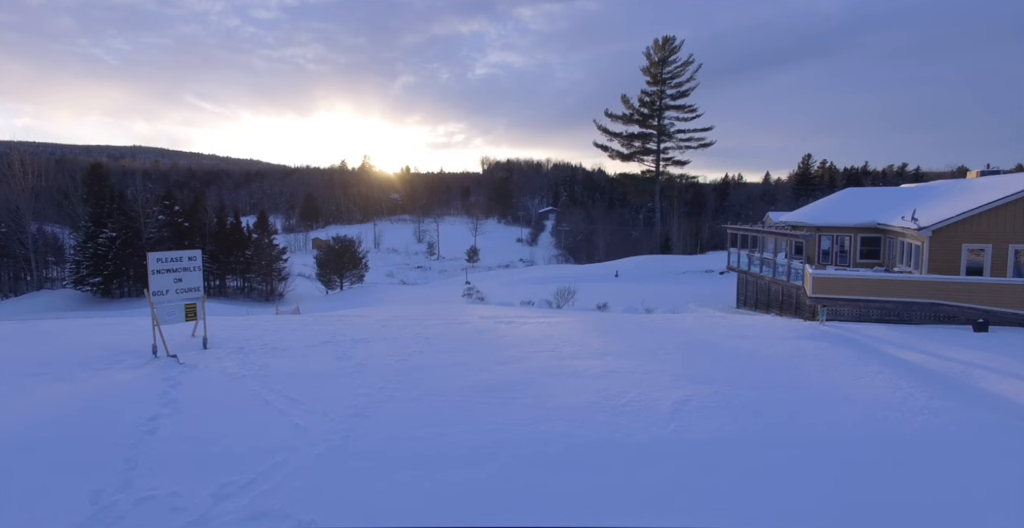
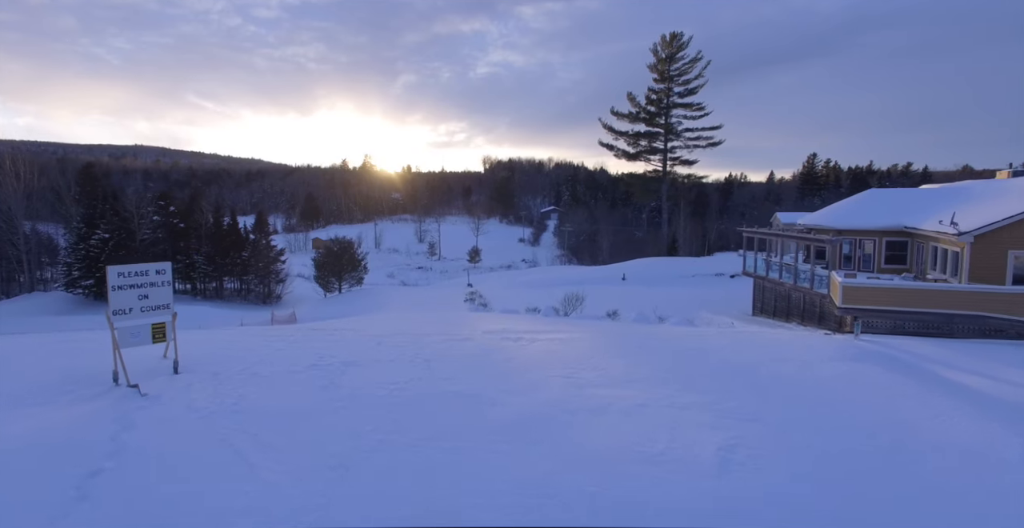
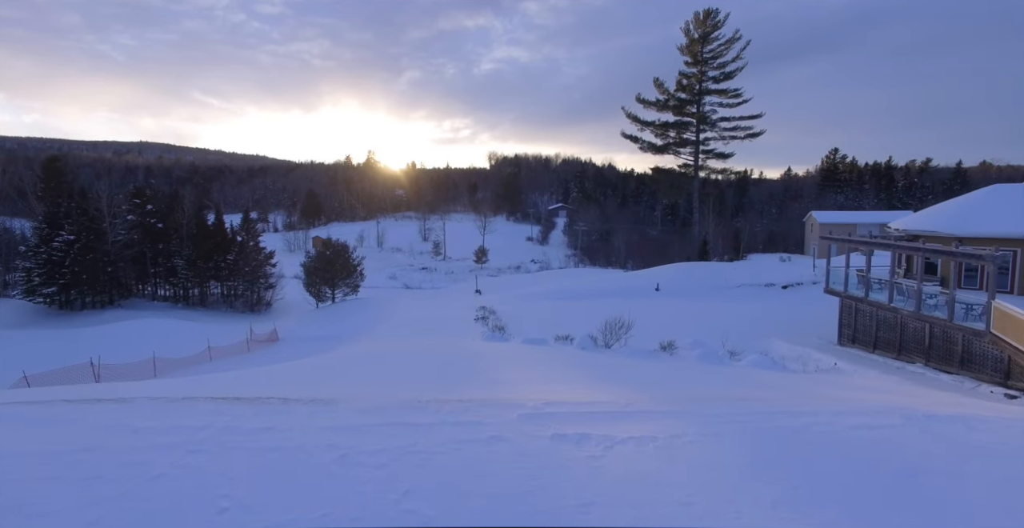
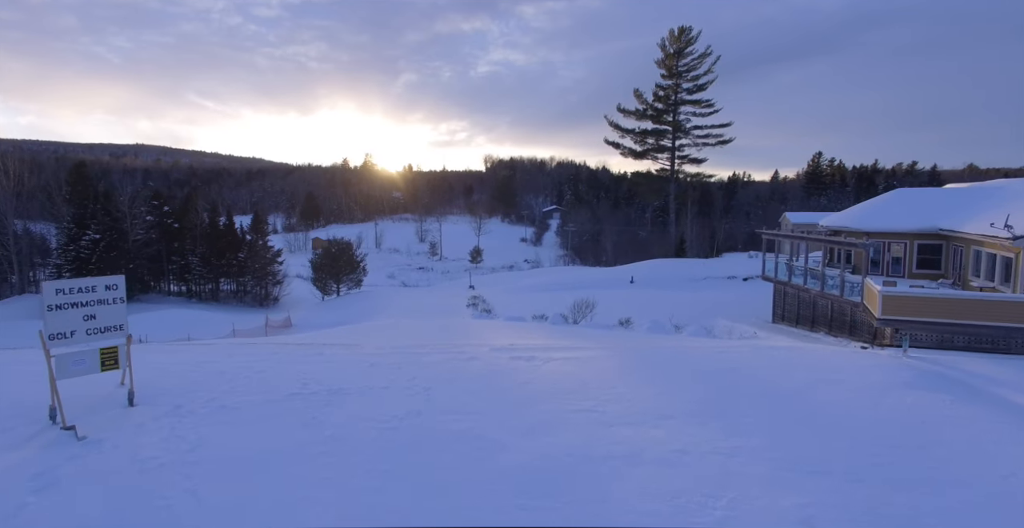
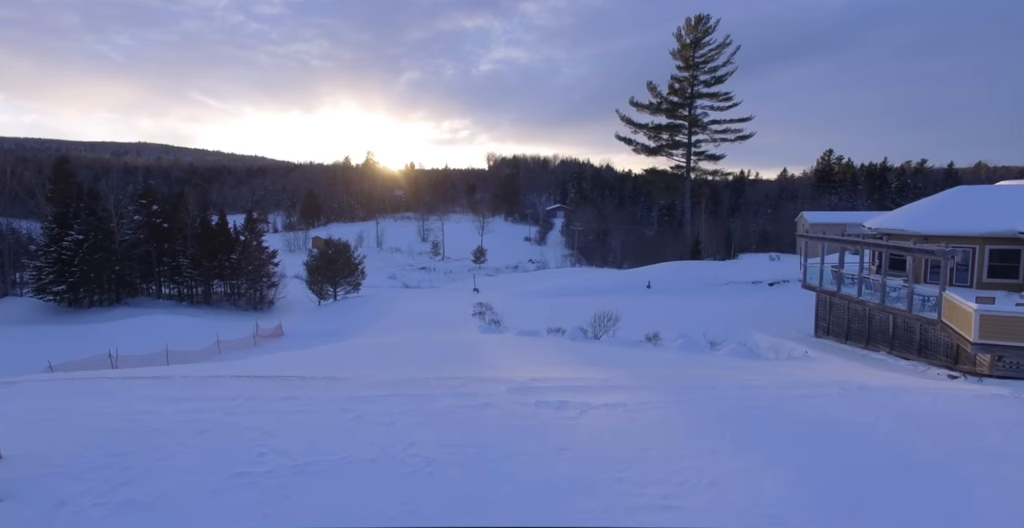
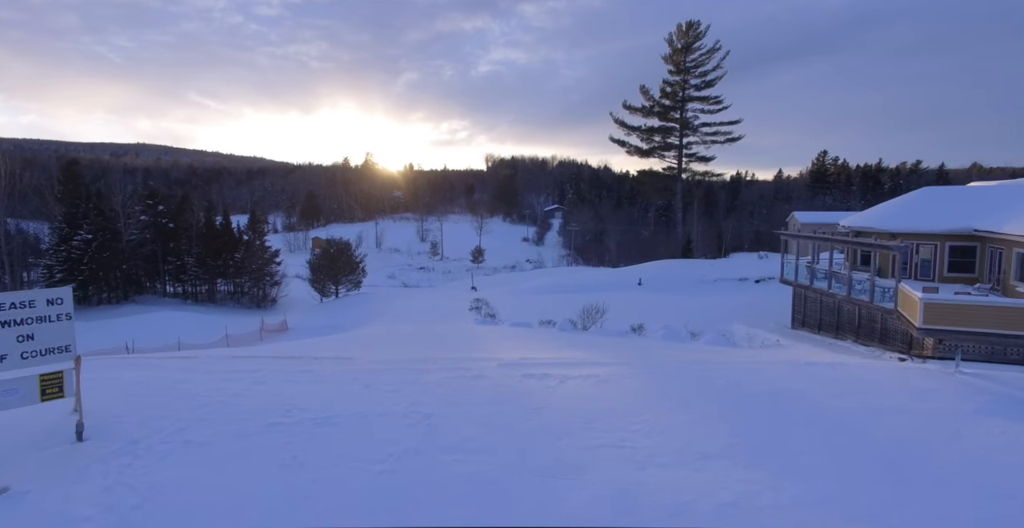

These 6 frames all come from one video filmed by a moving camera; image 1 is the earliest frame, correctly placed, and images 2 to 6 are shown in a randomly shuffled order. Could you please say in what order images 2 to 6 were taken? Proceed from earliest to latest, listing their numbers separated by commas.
2, 4, 6, 5, 3
